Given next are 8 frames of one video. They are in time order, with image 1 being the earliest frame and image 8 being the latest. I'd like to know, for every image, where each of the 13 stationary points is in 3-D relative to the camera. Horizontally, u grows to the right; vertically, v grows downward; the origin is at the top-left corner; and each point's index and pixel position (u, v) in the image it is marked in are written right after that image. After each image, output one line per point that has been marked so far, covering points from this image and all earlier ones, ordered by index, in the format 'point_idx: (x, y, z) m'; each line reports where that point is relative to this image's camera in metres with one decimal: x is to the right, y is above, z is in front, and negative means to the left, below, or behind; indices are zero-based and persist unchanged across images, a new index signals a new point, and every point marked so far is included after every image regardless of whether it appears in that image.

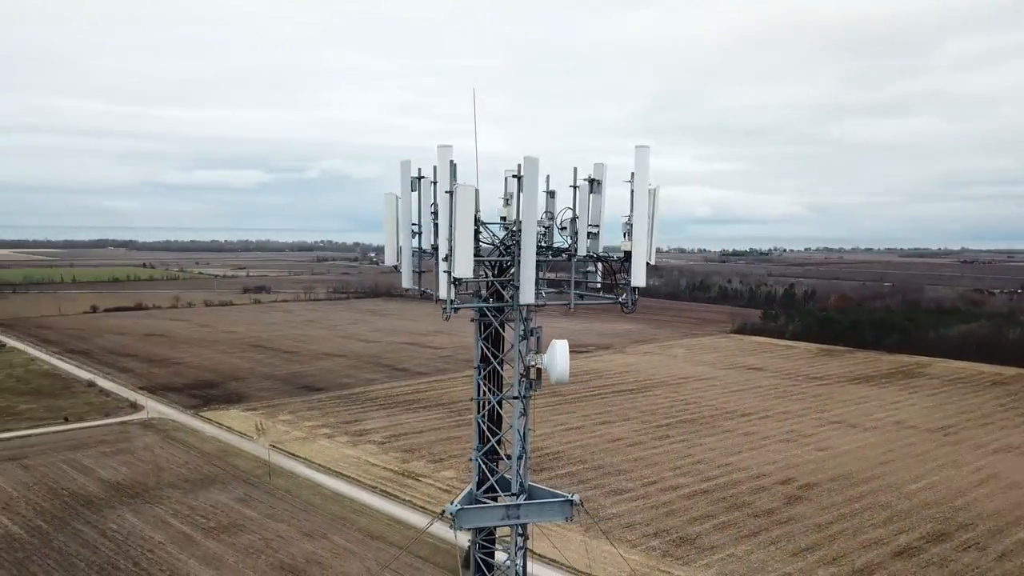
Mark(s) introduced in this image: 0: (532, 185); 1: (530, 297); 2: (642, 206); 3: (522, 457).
0: (+0.1, +0.6, +4.8) m
1: (+0.1, -0.1, +4.9) m
2: (+0.8, +0.5, +5.2) m
3: (+0.1, -1.2, +5.8) m
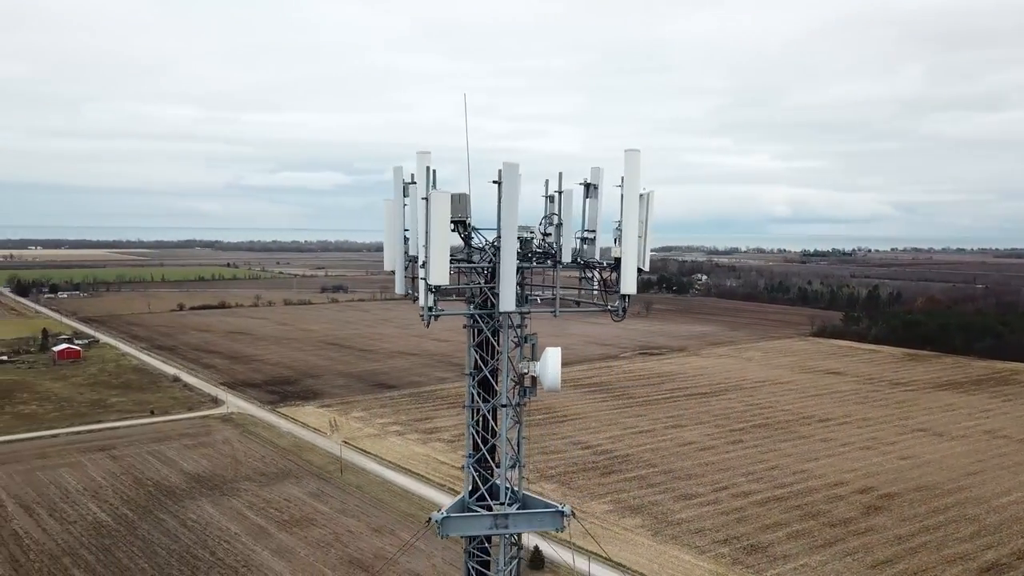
0: (0.0, +0.6, +4.7) m
1: (0.0, -0.1, +4.8) m
2: (+0.7, +0.5, +5.1) m
3: (0.0, -1.2, +5.7) m
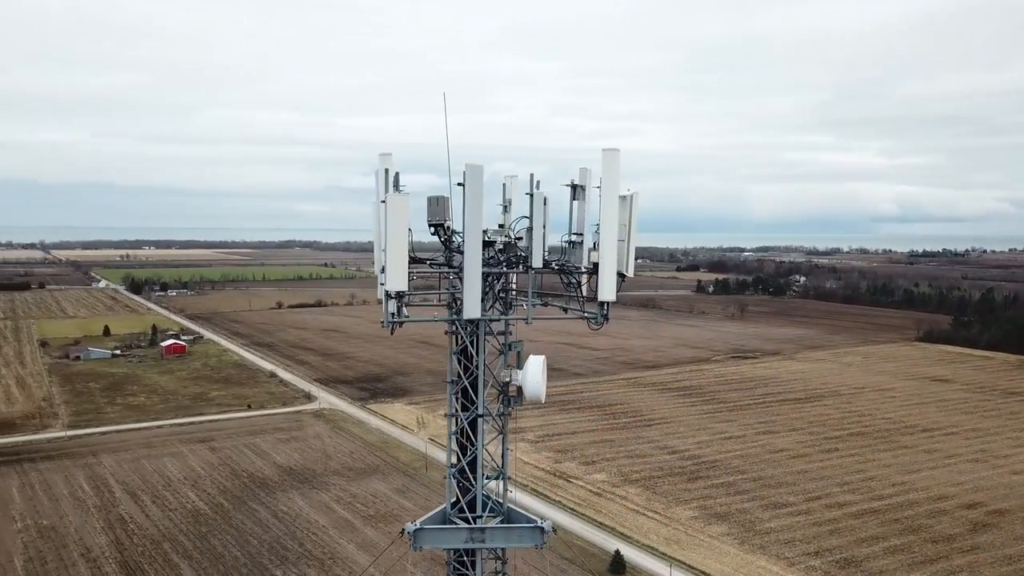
0: (-0.2, +0.5, +4.5) m
1: (-0.2, -0.1, +4.6) m
2: (+0.6, +0.4, +4.8) m
3: (-0.1, -1.3, +5.5) m
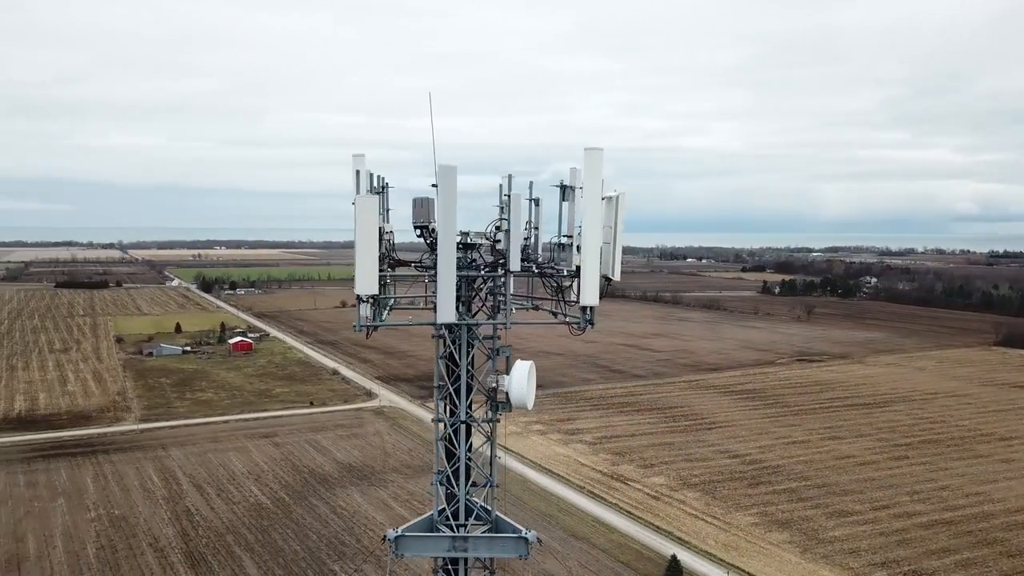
0: (-0.3, +0.5, +4.4) m
1: (-0.3, -0.2, +4.5) m
2: (+0.5, +0.4, +4.7) m
3: (-0.1, -1.3, +5.4) m
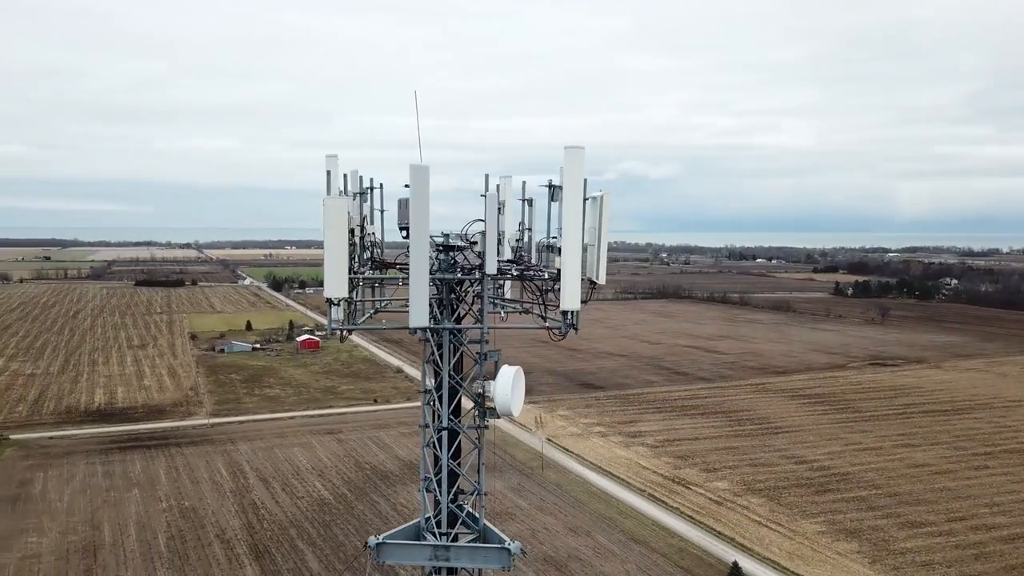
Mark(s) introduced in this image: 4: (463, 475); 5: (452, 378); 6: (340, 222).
0: (-0.5, +0.5, +4.3) m
1: (-0.5, -0.2, +4.4) m
2: (+0.3, +0.4, +4.5) m
3: (-0.2, -1.3, +5.2) m
4: (-0.3, -1.2, +5.2) m
5: (-0.4, -0.6, +5.1) m
6: (-0.9, +0.3, +4.3) m
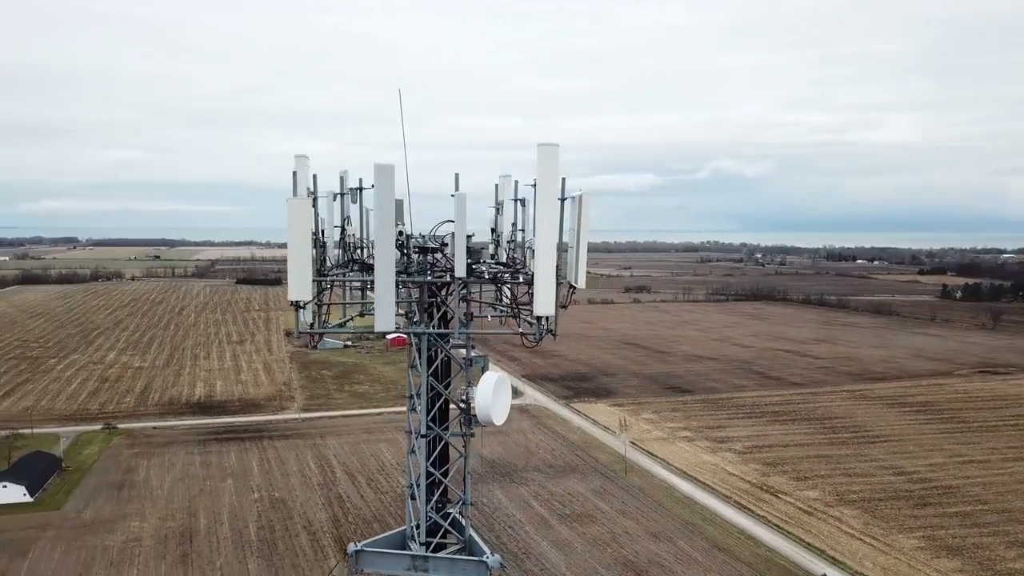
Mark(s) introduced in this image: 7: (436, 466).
0: (-0.6, +0.5, +4.2) m
1: (-0.6, -0.2, +4.3) m
2: (+0.2, +0.4, +4.3) m
3: (-0.3, -1.3, +5.1) m
4: (-0.4, -1.2, +5.0) m
5: (-0.5, -0.6, +4.9) m
6: (-1.1, +0.3, +4.2) m
7: (-0.5, -1.1, +5.0) m
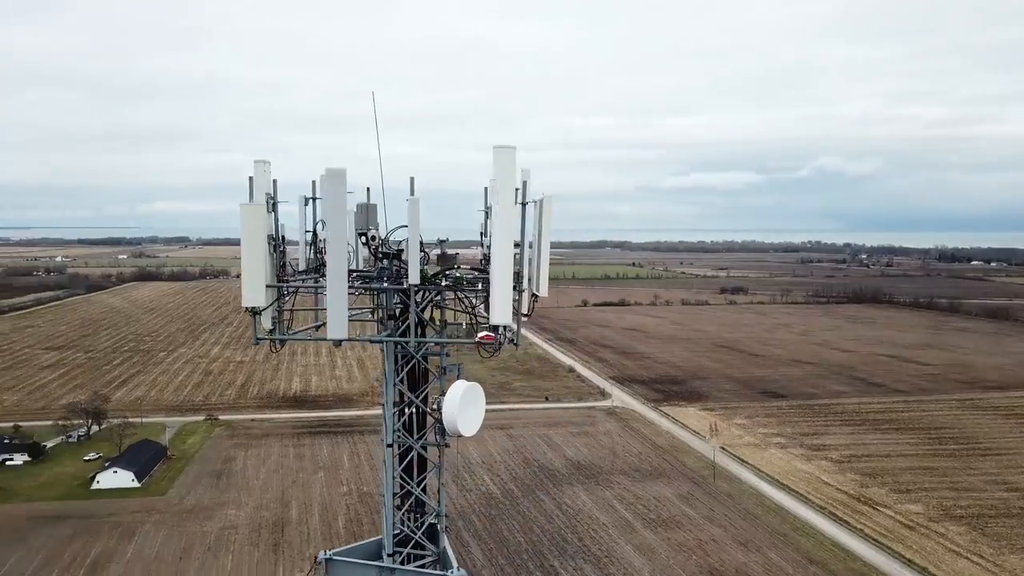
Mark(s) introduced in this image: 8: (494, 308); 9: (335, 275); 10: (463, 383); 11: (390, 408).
0: (-0.9, +0.4, +4.1) m
1: (-0.8, -0.2, +4.2) m
2: (0.0, +0.3, +4.1) m
3: (-0.4, -1.4, +5.0) m
4: (-0.5, -1.2, +4.9) m
5: (-0.6, -0.6, +4.8) m
6: (-1.3, +0.3, +4.2) m
7: (-0.6, -1.1, +4.9) m
8: (-0.1, -0.1, +4.1) m
9: (-0.9, +0.1, +4.2) m
10: (-0.3, -0.5, +4.7) m
11: (-0.7, -0.7, +4.8) m
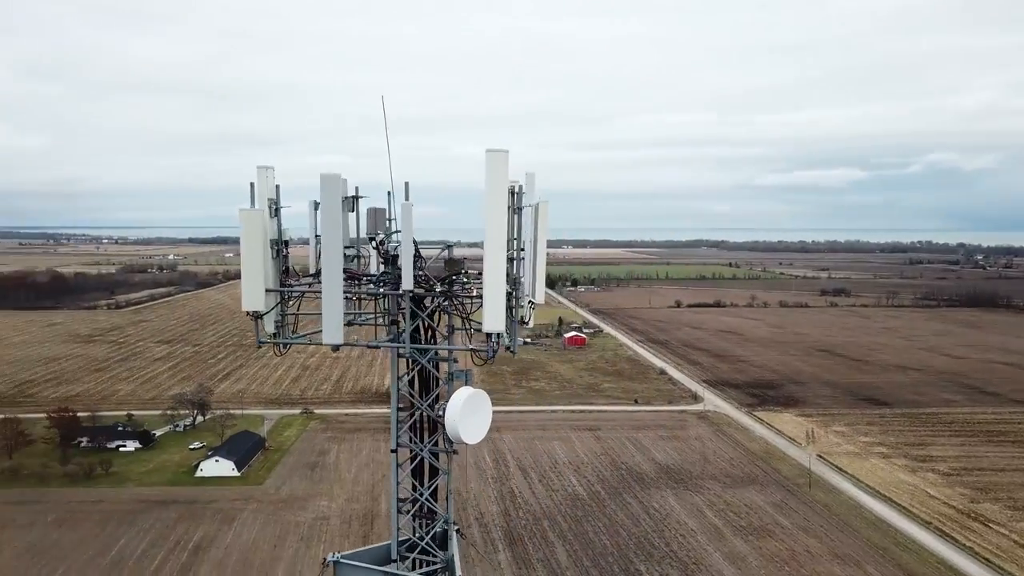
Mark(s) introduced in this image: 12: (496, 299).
0: (-0.9, +0.4, +4.1) m
1: (-0.9, -0.3, +4.2) m
2: (-0.1, +0.3, +4.0) m
3: (-0.4, -1.4, +4.9) m
4: (-0.5, -1.3, +4.9) m
5: (-0.6, -0.6, +4.8) m
6: (-1.3, +0.3, +4.2) m
7: (-0.6, -1.1, +4.8) m
8: (-0.1, -0.1, +4.0) m
9: (-0.9, 0.0, +4.2) m
10: (-0.2, -0.6, +4.6) m
11: (-0.6, -0.7, +4.7) m
12: (-0.1, 0.0, +4.0) m
